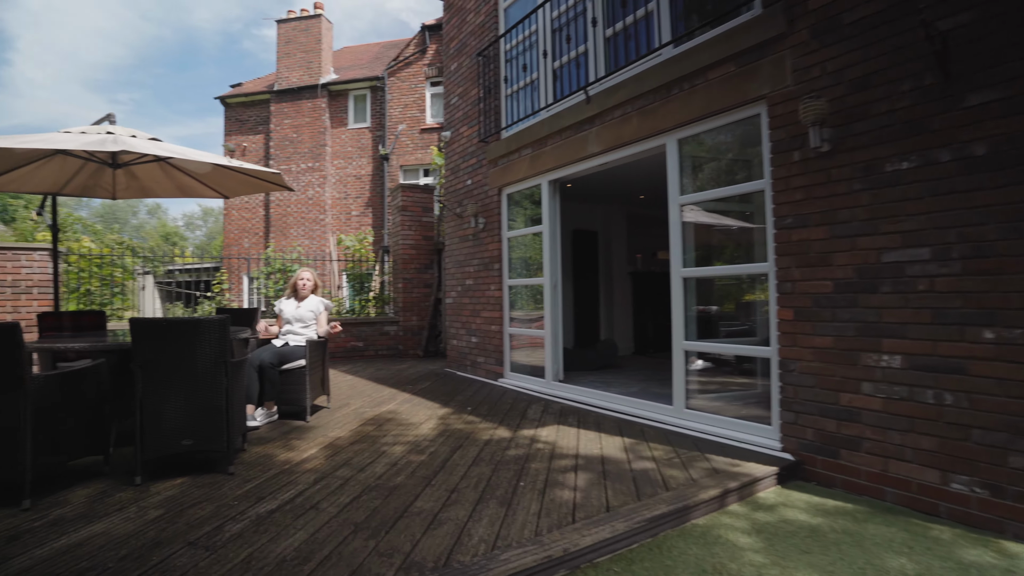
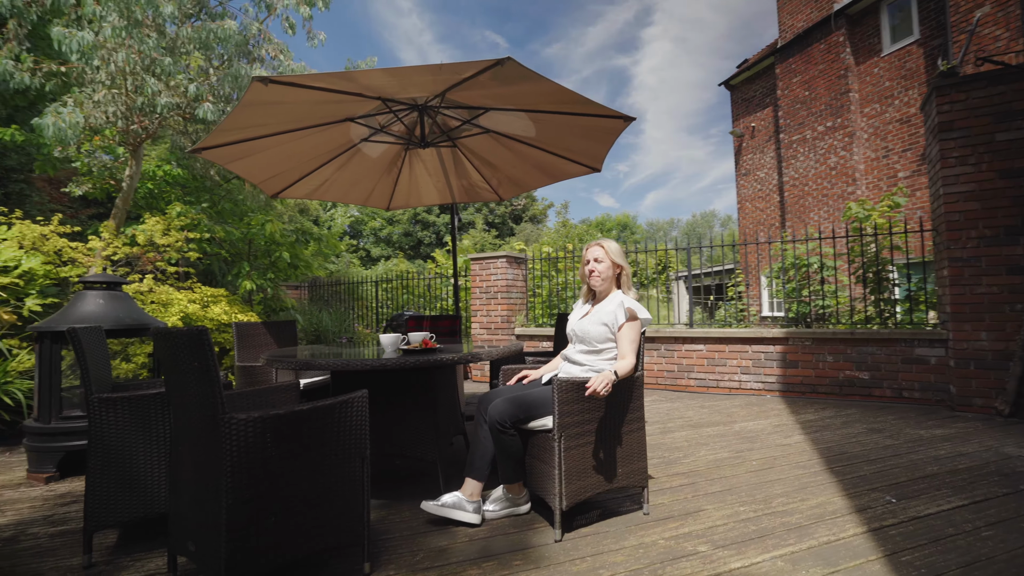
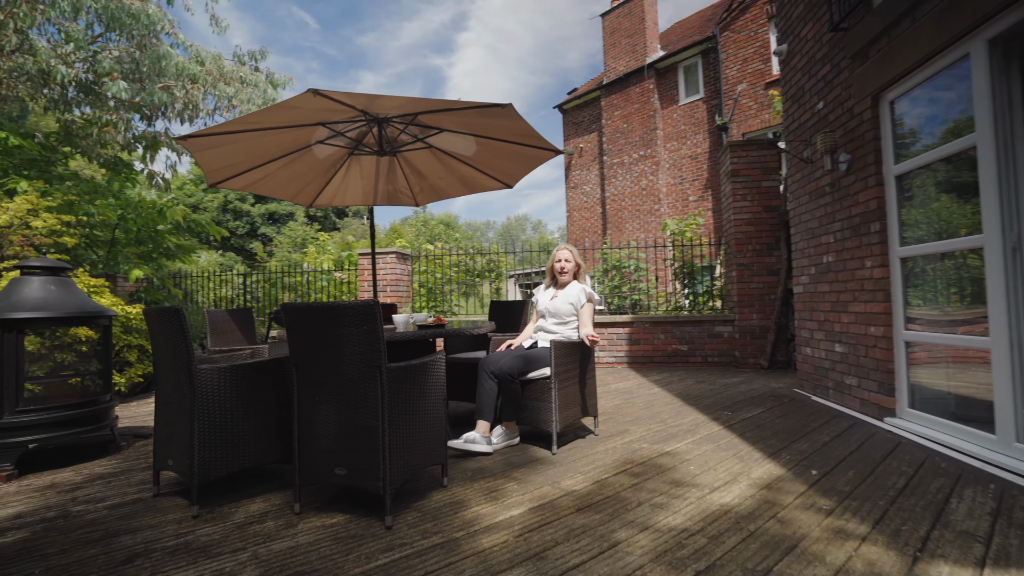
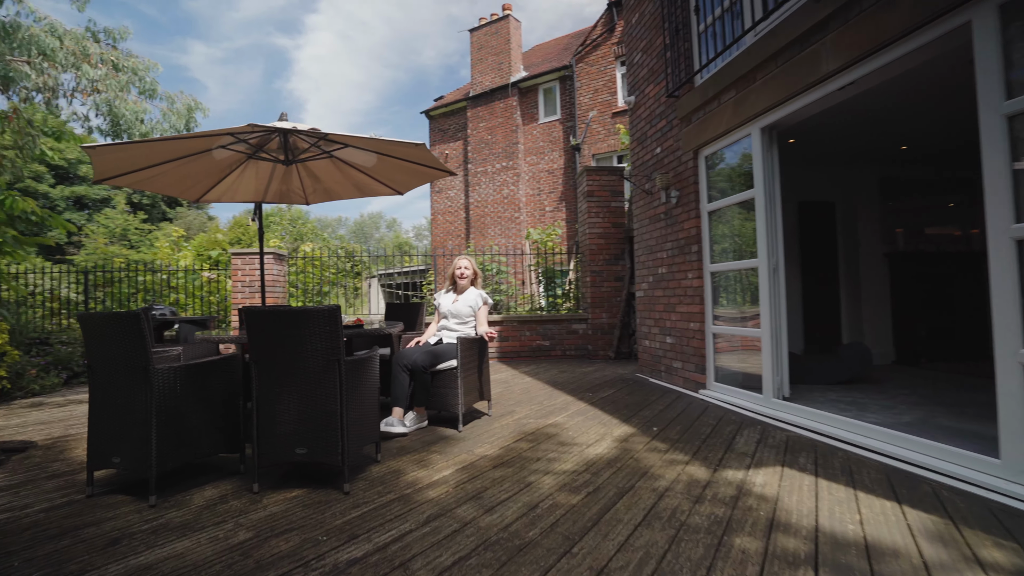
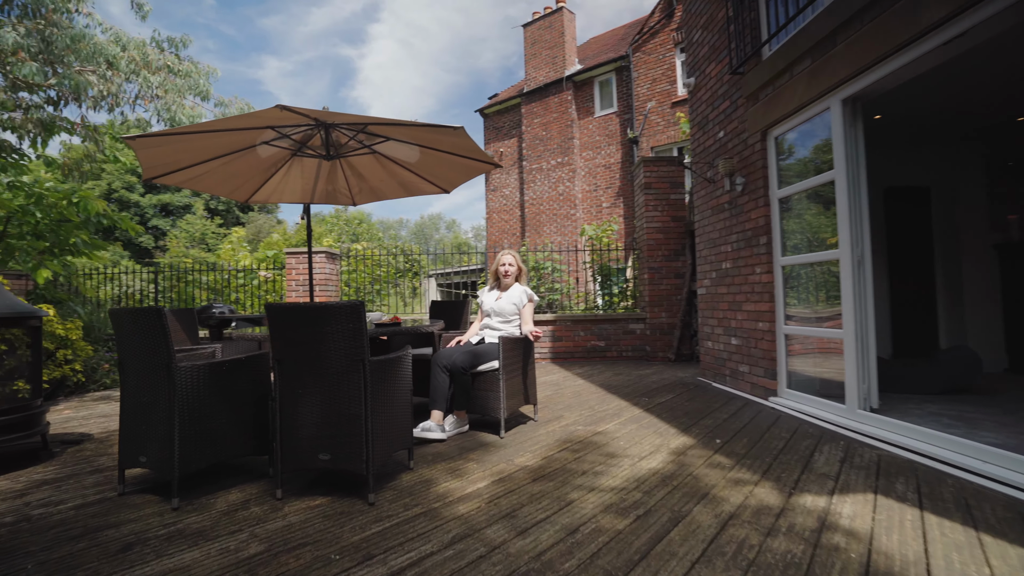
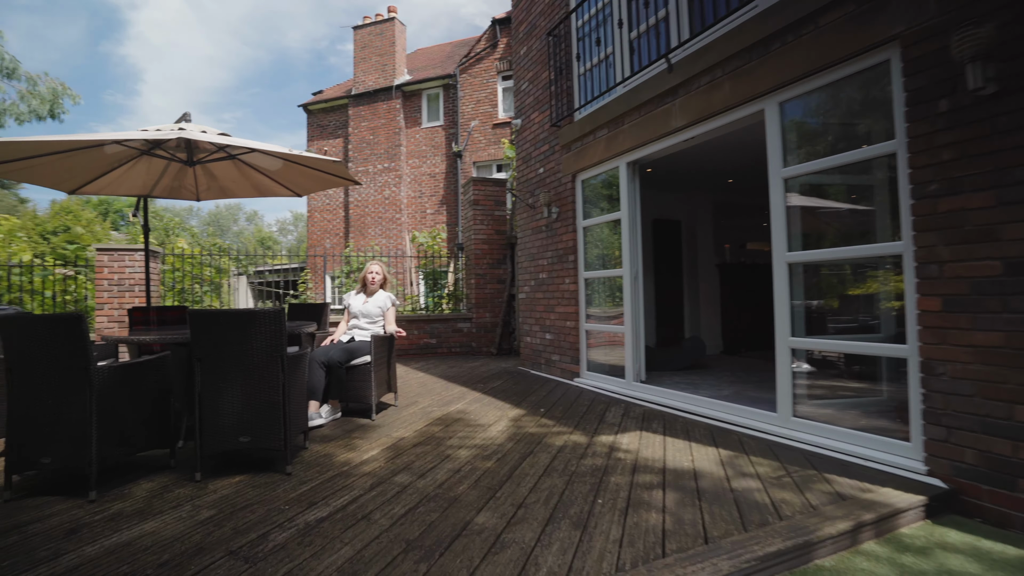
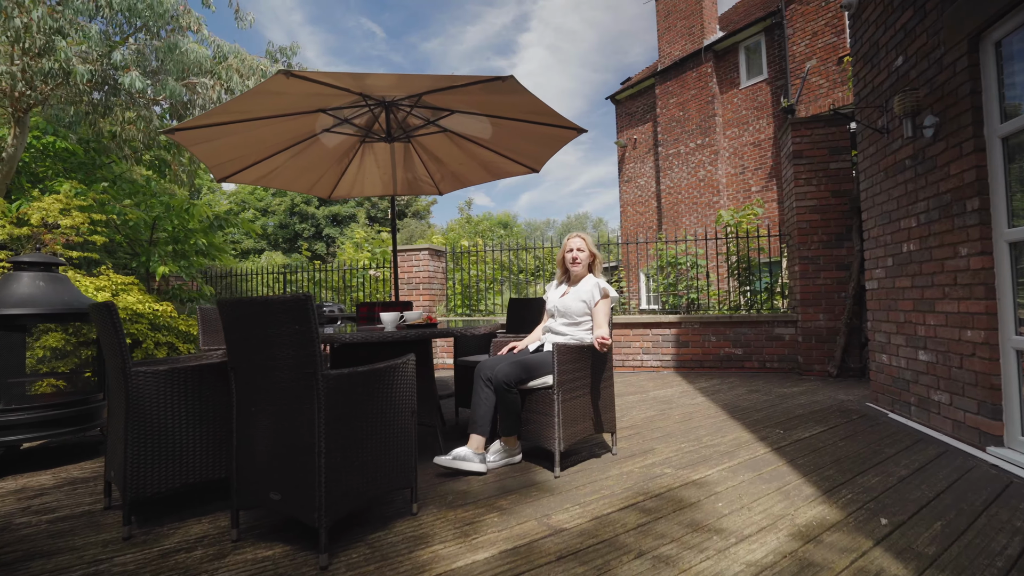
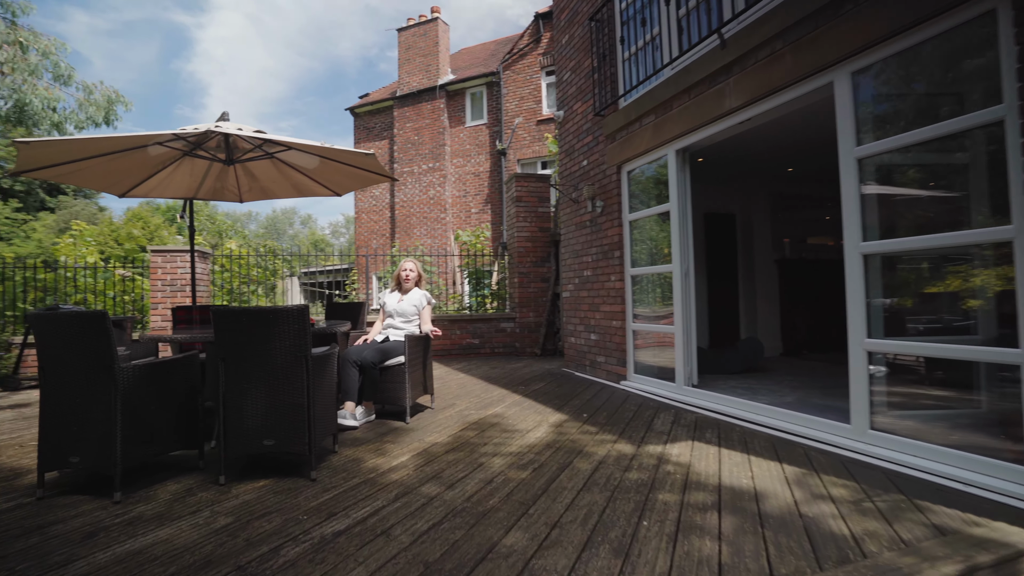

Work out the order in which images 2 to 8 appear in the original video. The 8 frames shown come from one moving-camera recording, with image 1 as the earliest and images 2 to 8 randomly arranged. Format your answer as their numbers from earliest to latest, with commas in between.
6, 8, 4, 5, 3, 7, 2
